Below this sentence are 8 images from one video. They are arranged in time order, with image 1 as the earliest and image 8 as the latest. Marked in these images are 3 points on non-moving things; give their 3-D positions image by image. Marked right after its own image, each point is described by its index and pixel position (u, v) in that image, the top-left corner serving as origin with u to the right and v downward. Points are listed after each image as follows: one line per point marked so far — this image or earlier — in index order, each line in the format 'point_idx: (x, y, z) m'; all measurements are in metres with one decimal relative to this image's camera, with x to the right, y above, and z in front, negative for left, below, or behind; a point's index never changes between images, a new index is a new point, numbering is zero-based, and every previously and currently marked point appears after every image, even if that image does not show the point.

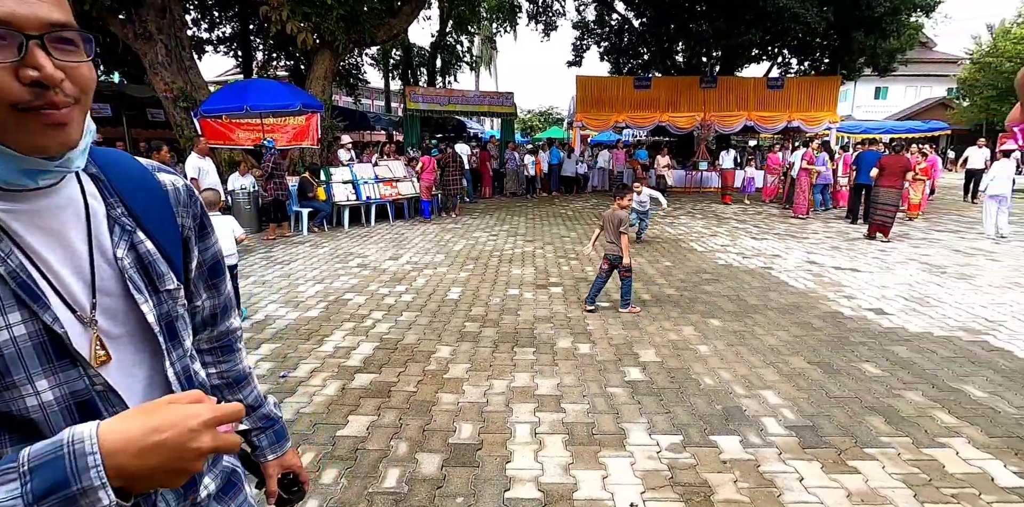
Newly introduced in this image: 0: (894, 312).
0: (+3.5, -0.5, +4.9) m
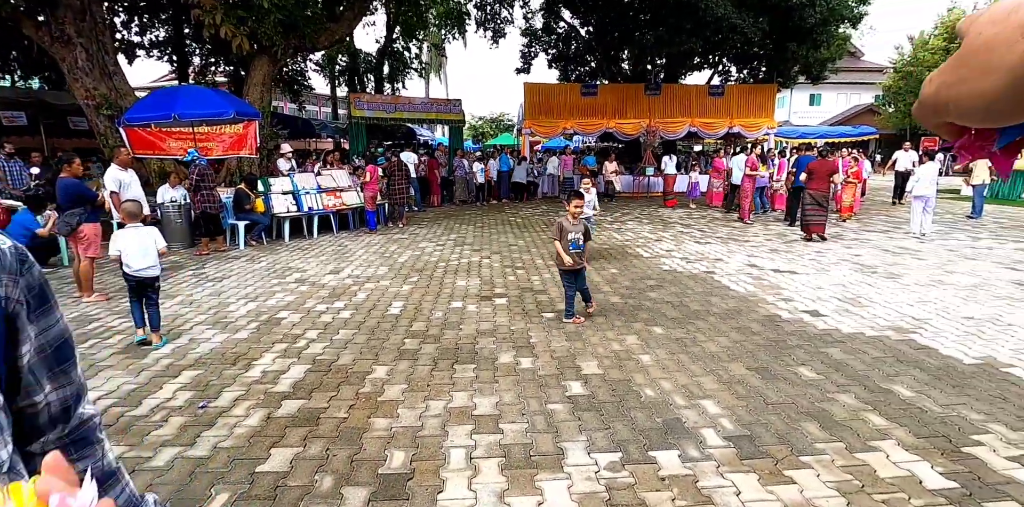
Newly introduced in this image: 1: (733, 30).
0: (+2.9, -0.6, +5.0) m
1: (+6.5, +6.7, +15.9) m
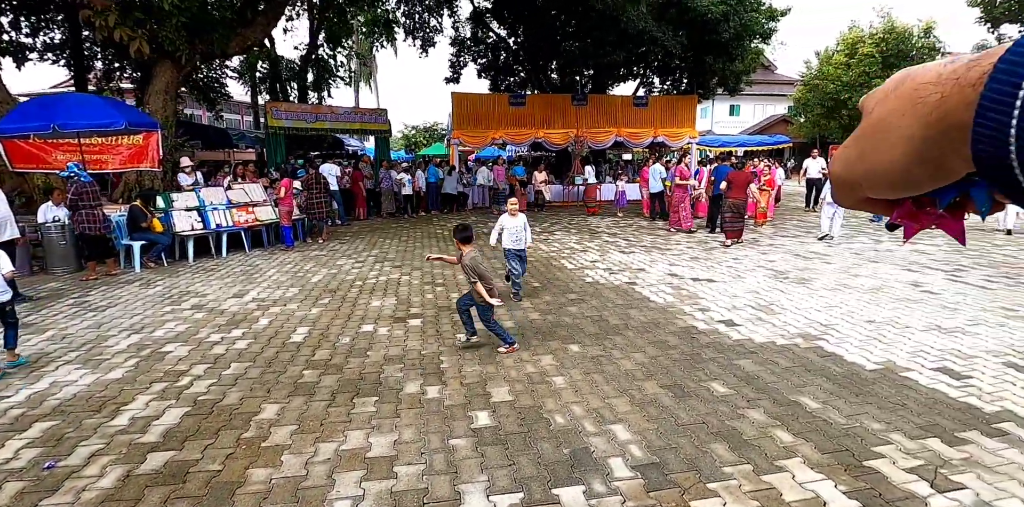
0: (+2.2, -0.6, +5.0) m
1: (+4.3, +6.5, +16.4) m
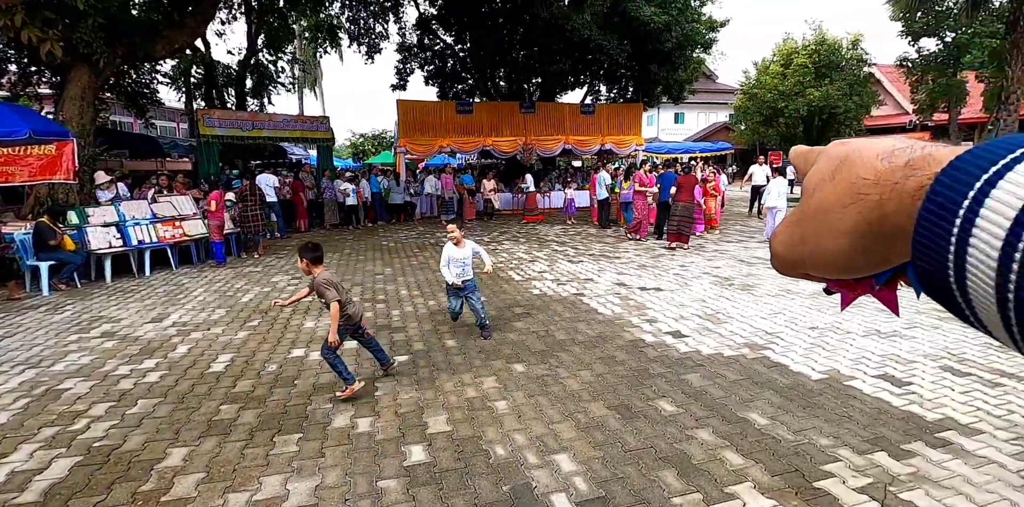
0: (+1.6, -0.7, +4.9) m
1: (+2.7, +6.3, +16.6) m
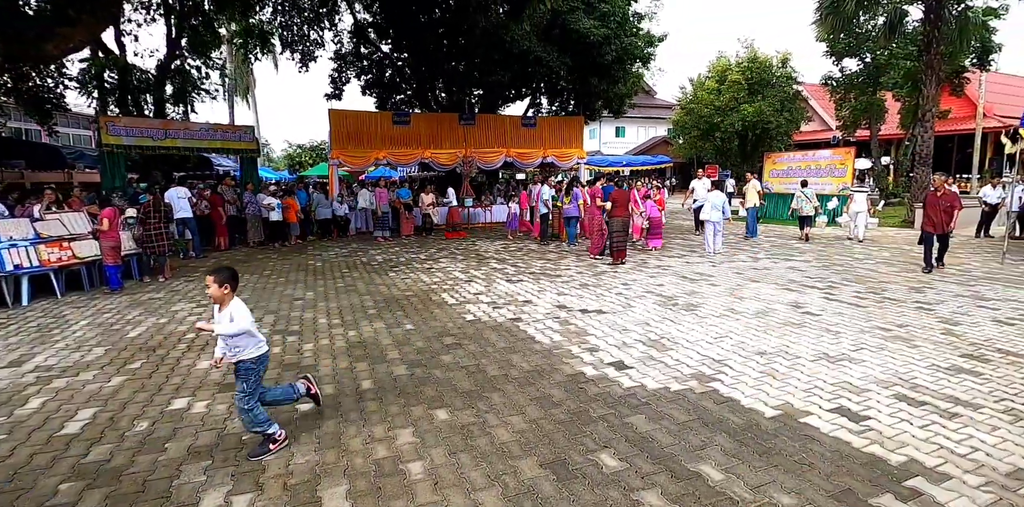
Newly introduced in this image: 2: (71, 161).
0: (+1.0, -0.9, +4.5) m
1: (+0.8, +5.8, +16.3) m
2: (-13.6, +2.8, +16.5) m
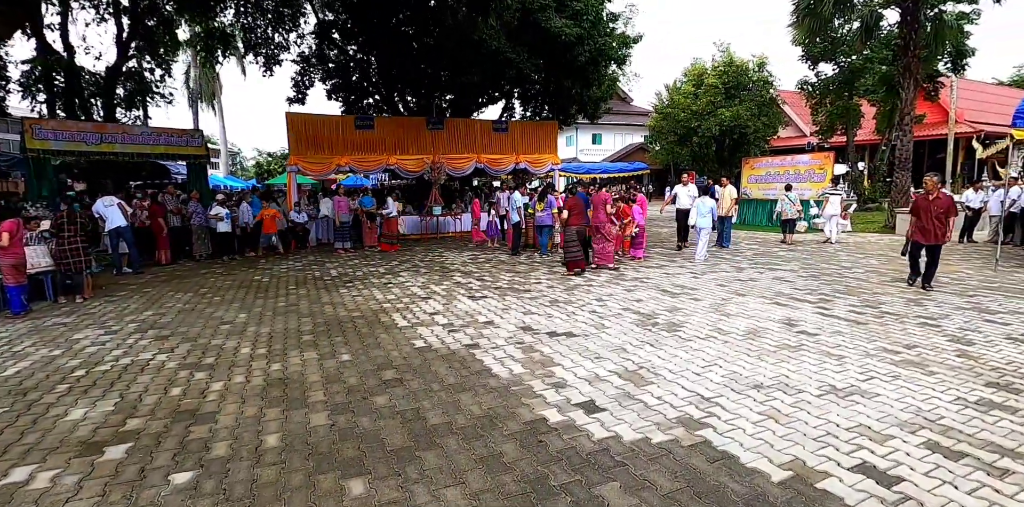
0: (+0.7, -1.1, +3.7) m
1: (-0.1, +5.5, +15.6) m
2: (-14.5, +2.4, +15.2) m
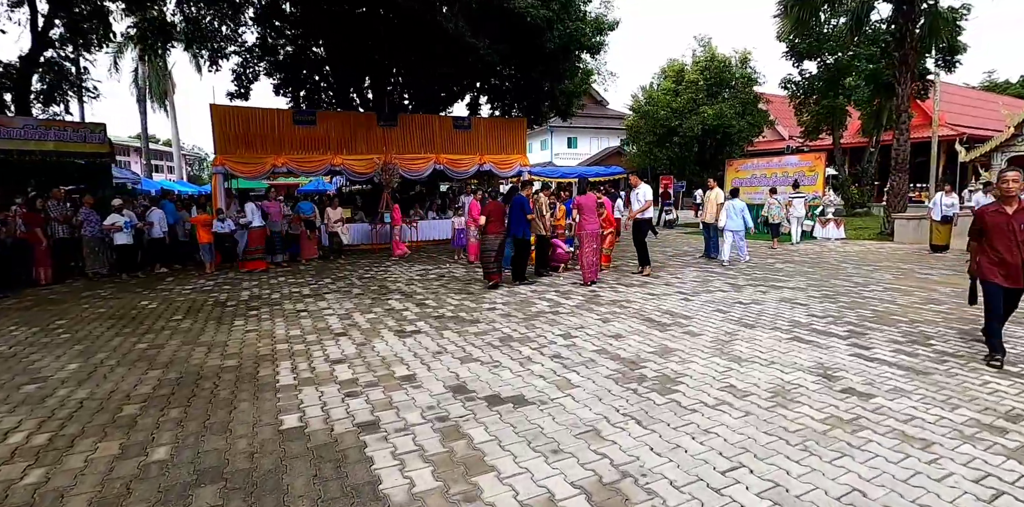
0: (+0.2, -1.2, +2.0) m
1: (-1.1, +5.2, +13.9) m
2: (-15.4, +2.0, +12.9) m
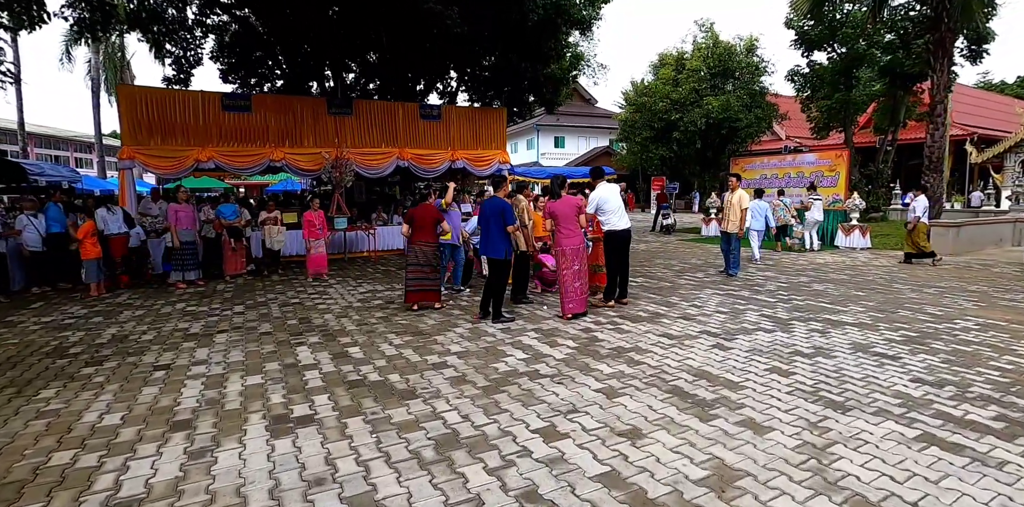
0: (0.0, -1.5, -0.1) m
1: (-1.6, +4.9, +11.8) m
2: (-15.9, +1.8, +10.4) m
